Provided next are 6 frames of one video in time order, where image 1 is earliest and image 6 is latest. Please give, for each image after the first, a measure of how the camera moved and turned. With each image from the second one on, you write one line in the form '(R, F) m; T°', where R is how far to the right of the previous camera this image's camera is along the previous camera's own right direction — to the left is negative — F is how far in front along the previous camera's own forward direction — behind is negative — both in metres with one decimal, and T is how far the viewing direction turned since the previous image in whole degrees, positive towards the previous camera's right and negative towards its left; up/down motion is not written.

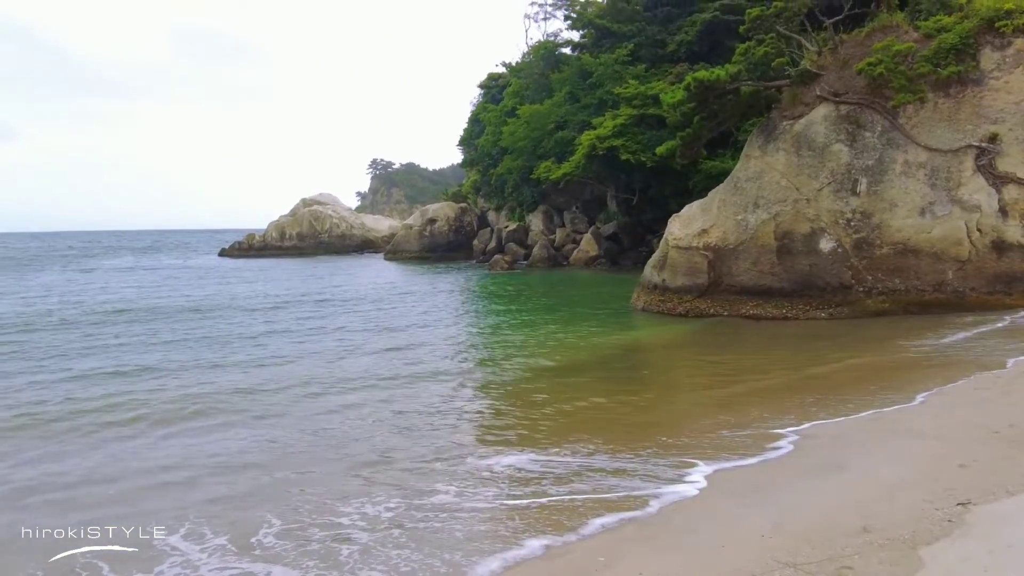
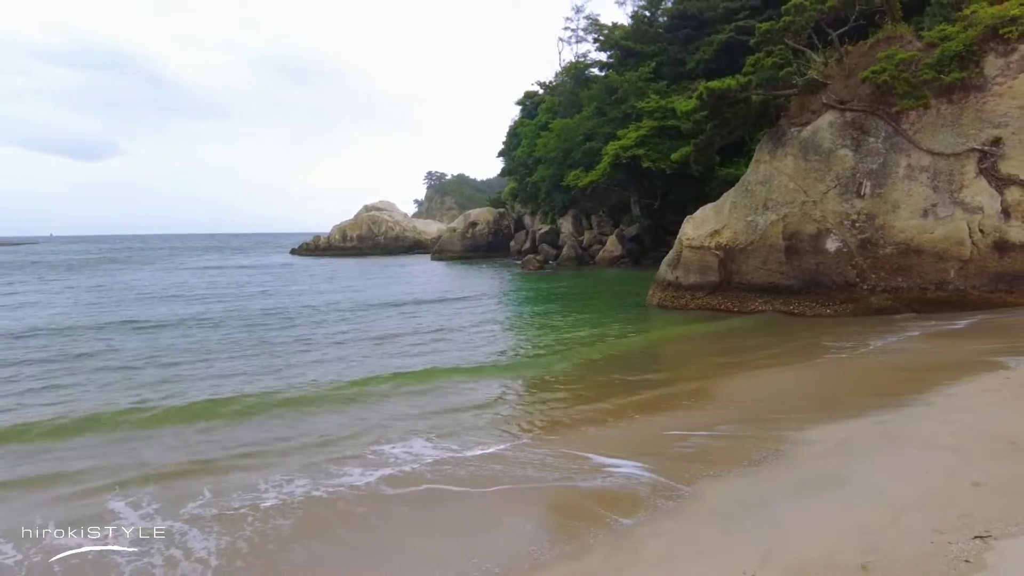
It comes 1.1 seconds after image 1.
(+0.7, -1.3) m; -5°
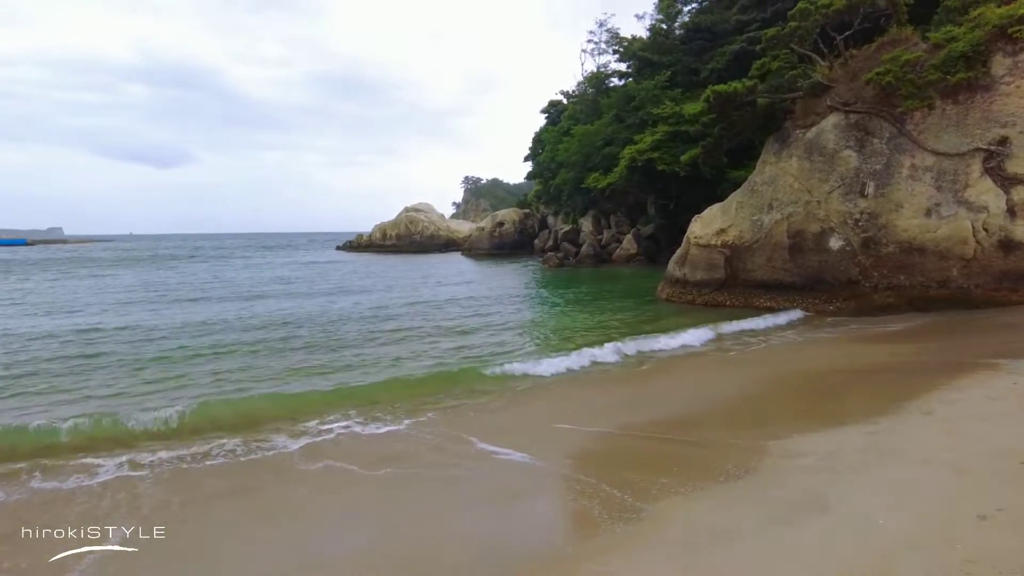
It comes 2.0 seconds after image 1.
(+0.9, -0.9) m; -5°
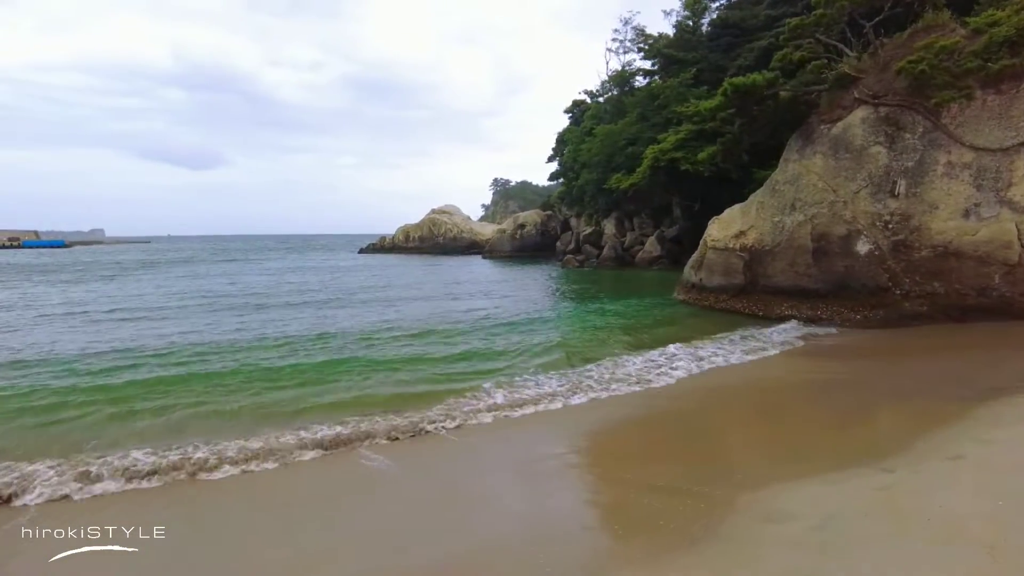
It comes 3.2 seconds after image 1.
(+0.9, +0.5) m; -4°
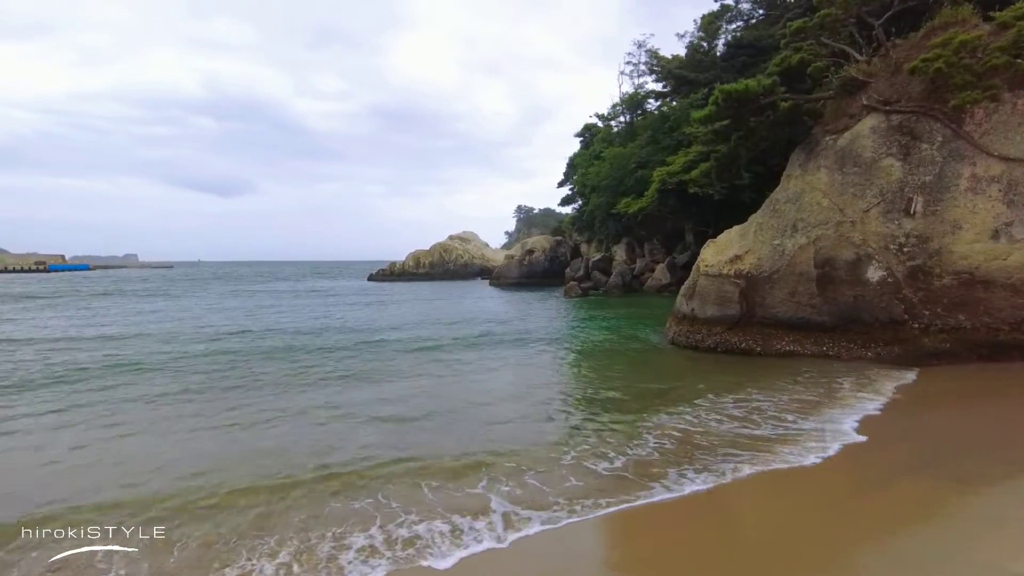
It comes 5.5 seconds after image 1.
(+1.8, +1.2) m; -5°
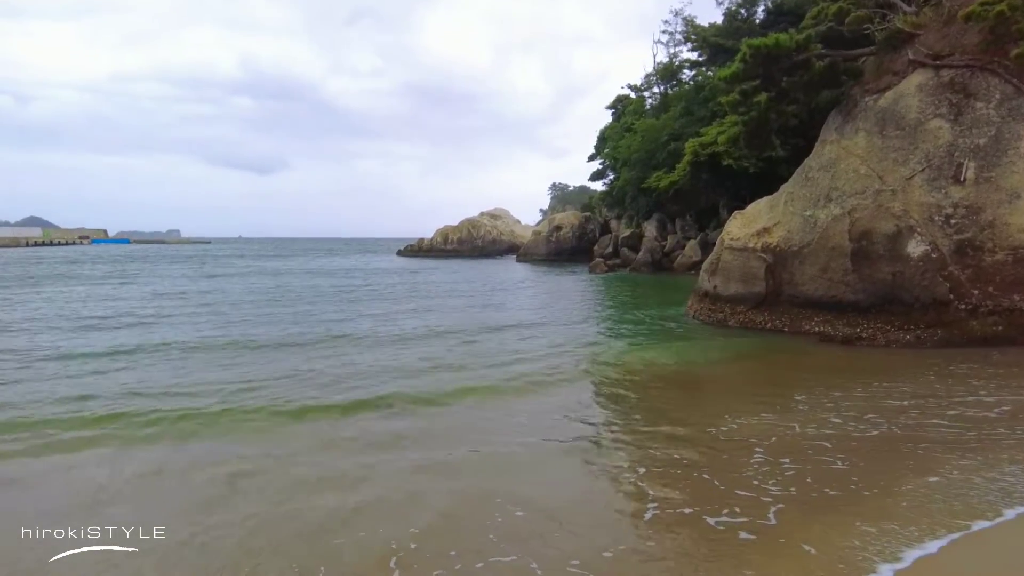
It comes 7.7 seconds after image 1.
(+0.8, +0.6) m; -4°
